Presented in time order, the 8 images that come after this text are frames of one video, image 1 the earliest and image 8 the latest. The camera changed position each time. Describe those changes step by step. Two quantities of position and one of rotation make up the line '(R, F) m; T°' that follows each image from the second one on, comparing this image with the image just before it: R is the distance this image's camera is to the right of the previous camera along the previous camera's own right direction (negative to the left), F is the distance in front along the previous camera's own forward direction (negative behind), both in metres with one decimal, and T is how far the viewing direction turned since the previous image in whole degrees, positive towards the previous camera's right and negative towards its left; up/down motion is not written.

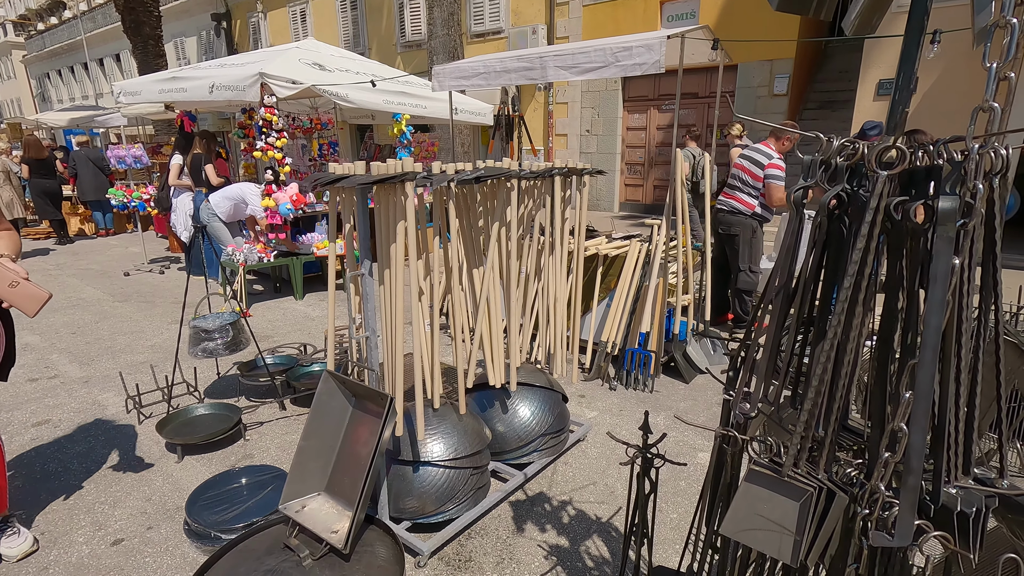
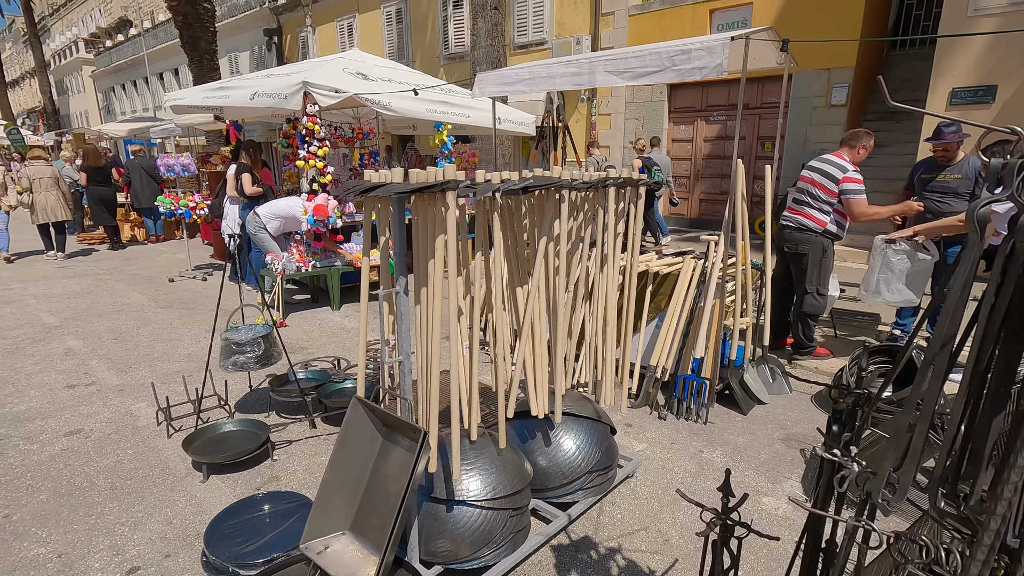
(-0.1, +0.2) m; -4°
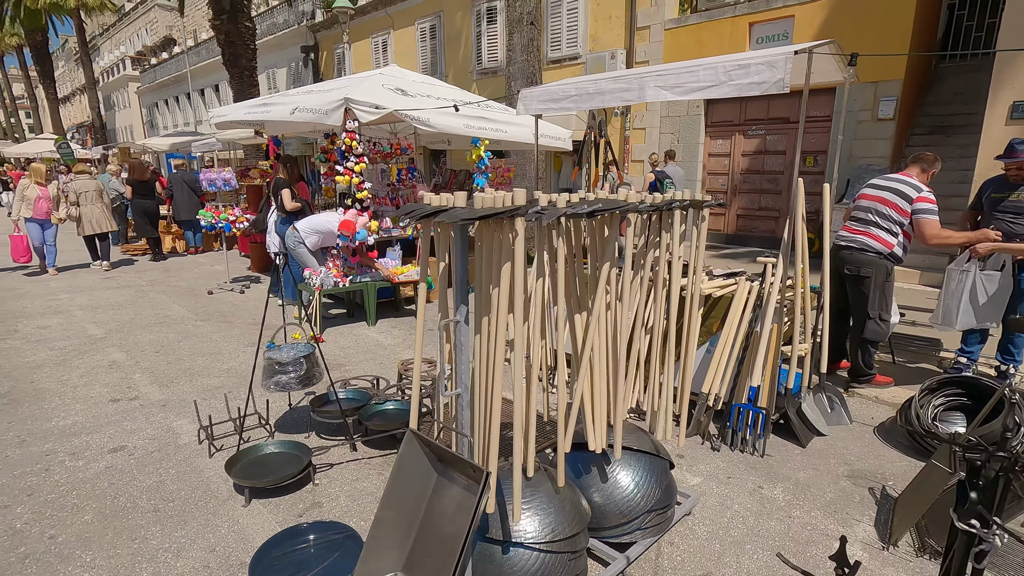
(-0.1, +0.1) m; -3°
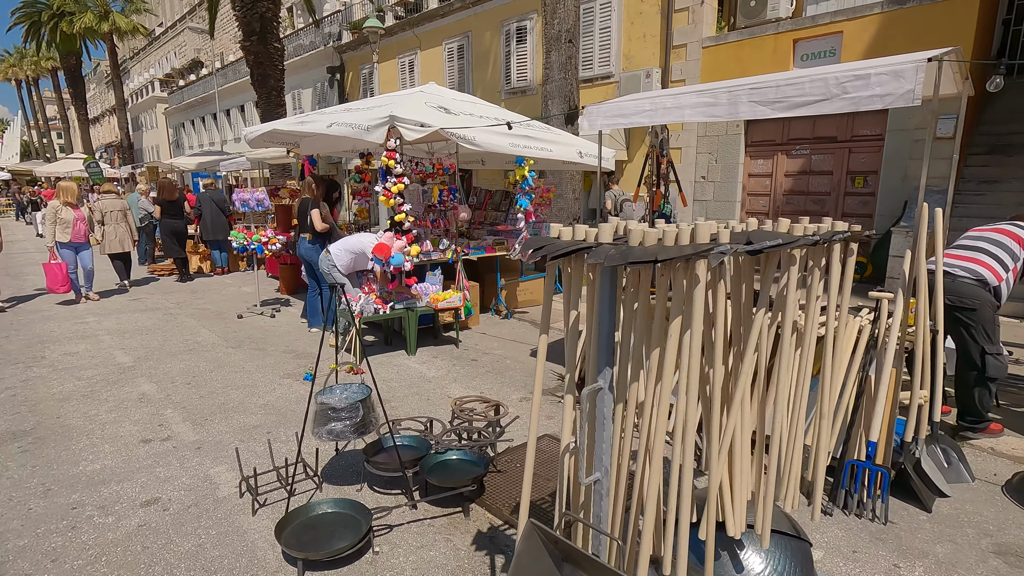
(-0.4, +0.4) m; -2°
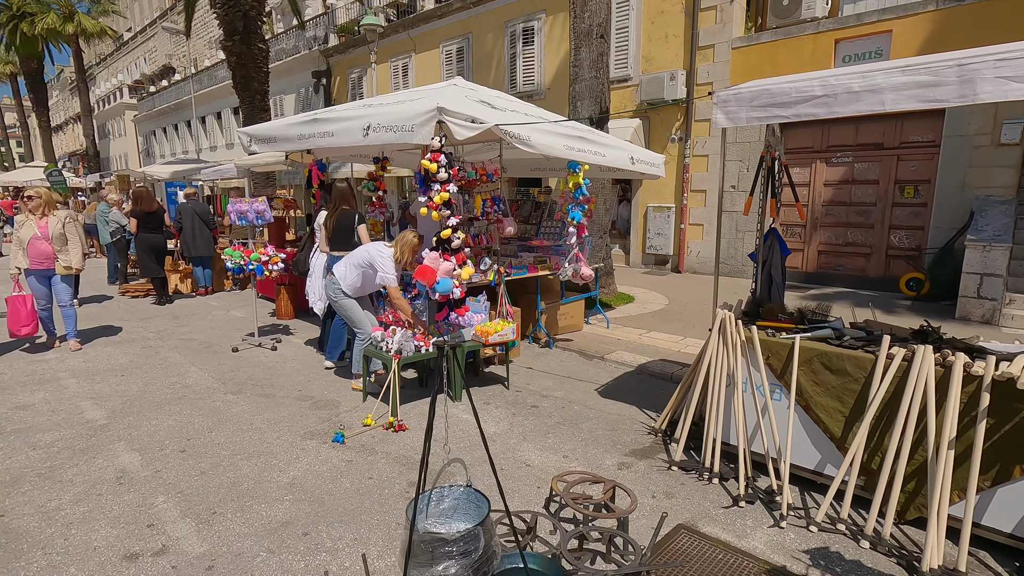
(-0.8, +1.0) m; +2°
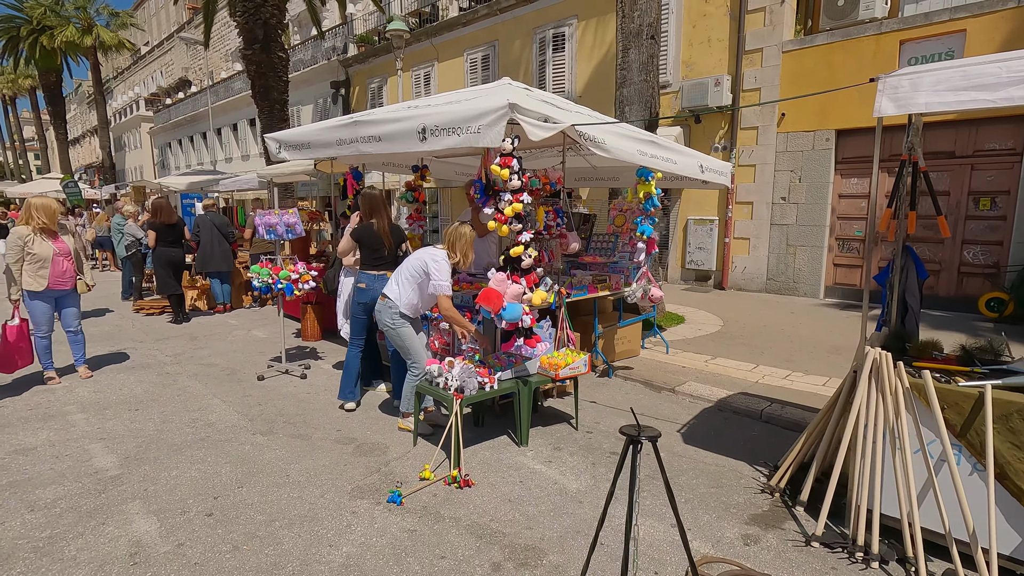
(-0.5, +0.6) m; -1°
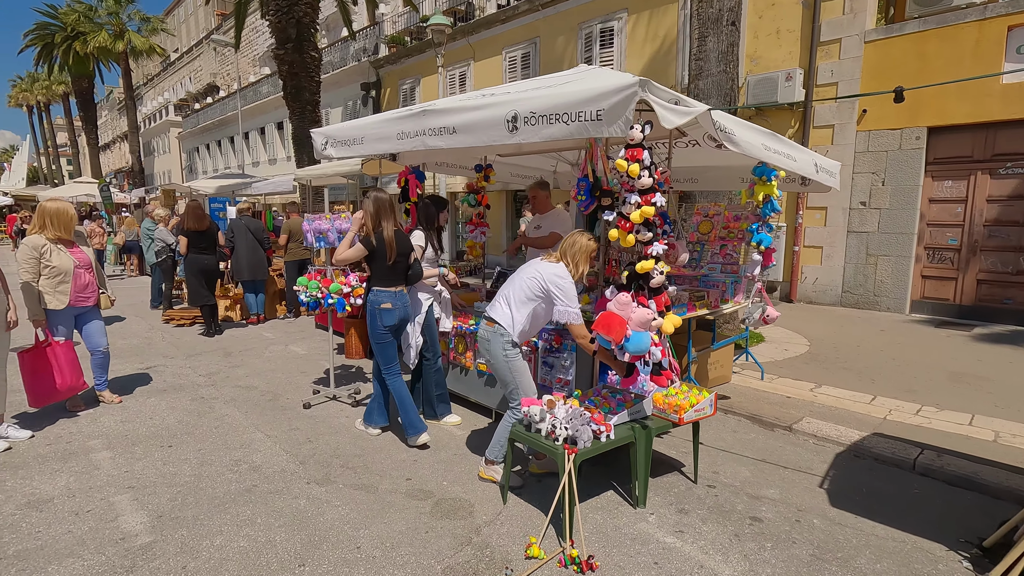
(-0.6, +0.7) m; -2°
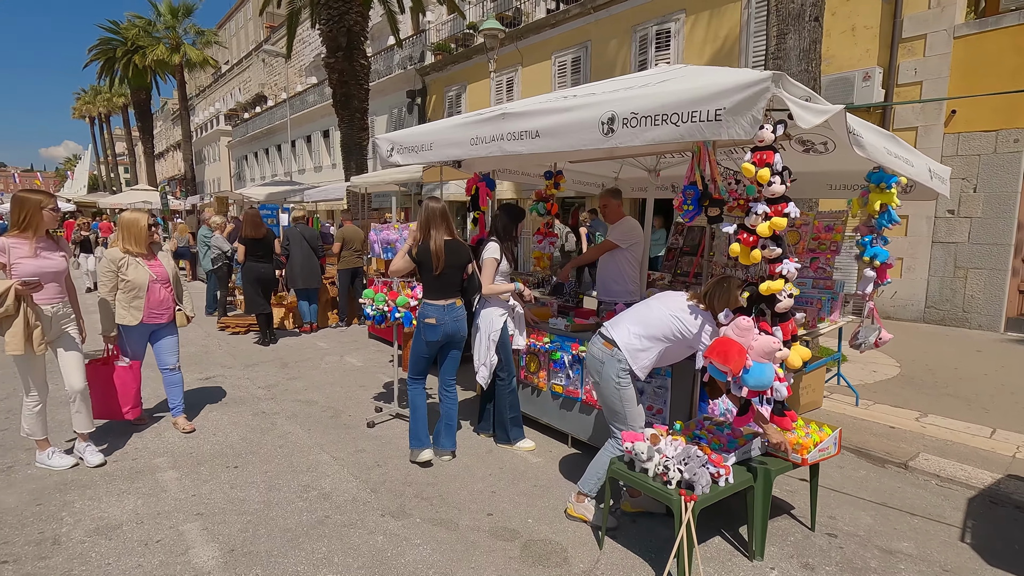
(-0.4, +0.3) m; -4°
